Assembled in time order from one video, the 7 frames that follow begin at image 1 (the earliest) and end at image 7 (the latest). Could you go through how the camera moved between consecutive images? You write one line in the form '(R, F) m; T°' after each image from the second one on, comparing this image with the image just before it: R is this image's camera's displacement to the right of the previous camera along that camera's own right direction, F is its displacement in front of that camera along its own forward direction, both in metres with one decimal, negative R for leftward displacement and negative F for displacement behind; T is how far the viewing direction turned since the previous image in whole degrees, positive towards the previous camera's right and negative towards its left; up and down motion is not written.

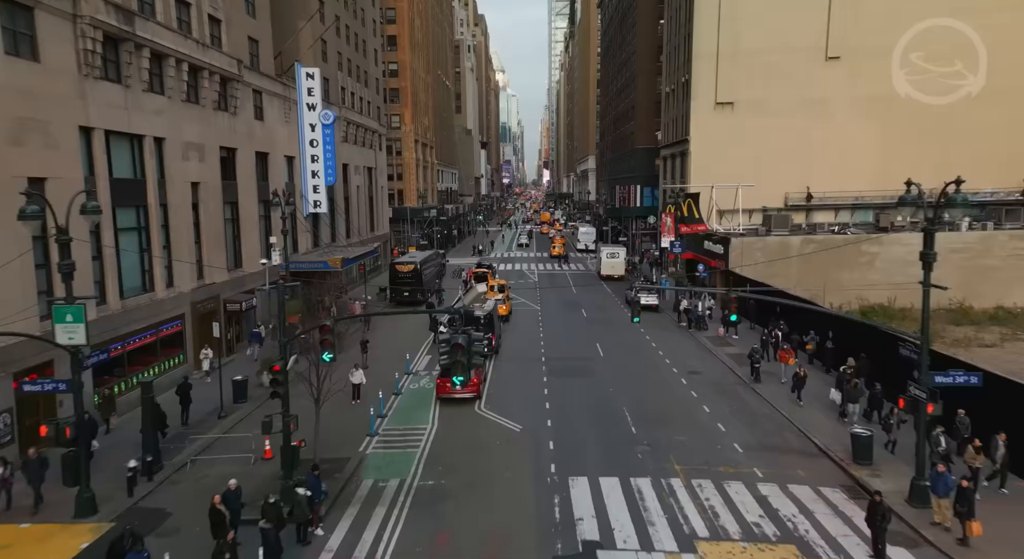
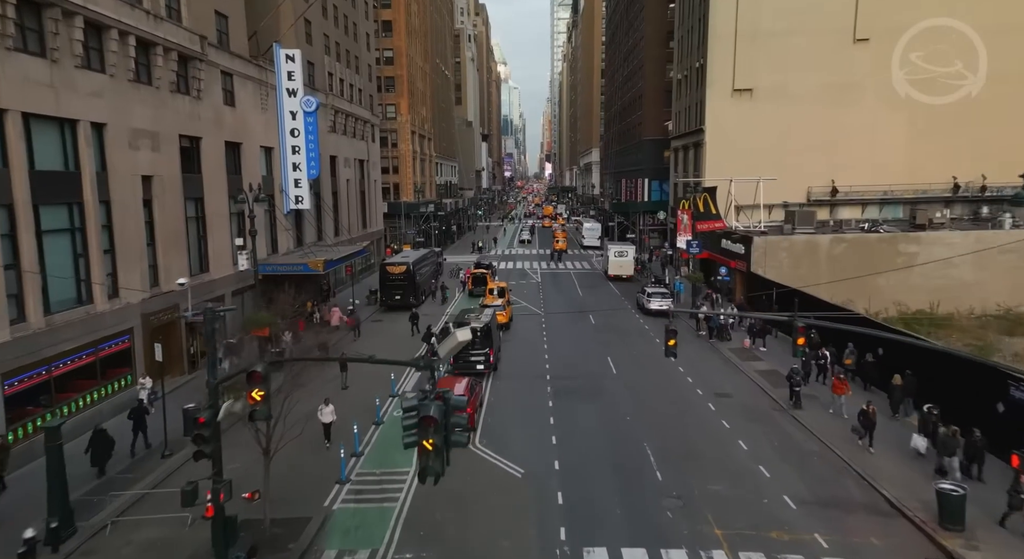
(+0.1, +3.8) m; 0°
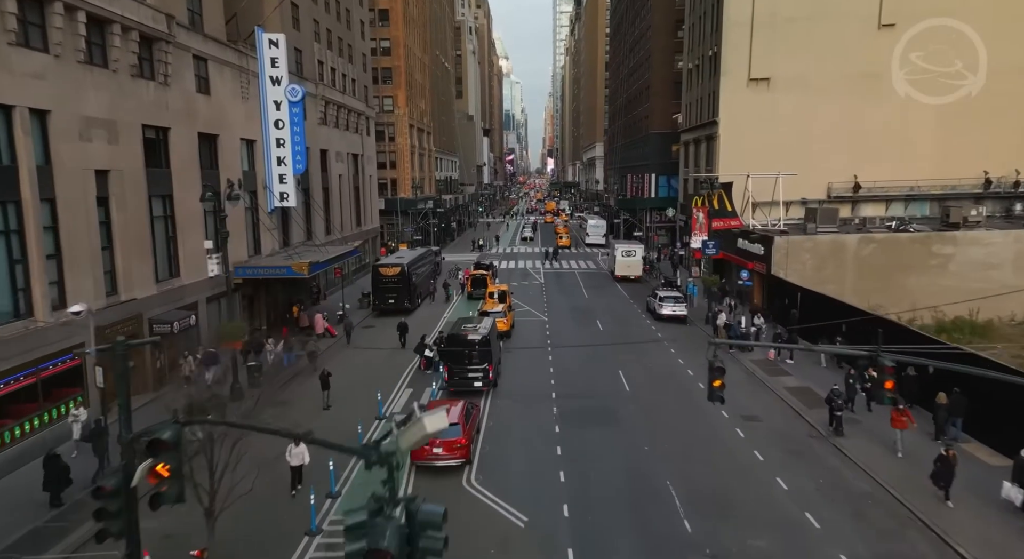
(0.0, +2.8) m; 0°
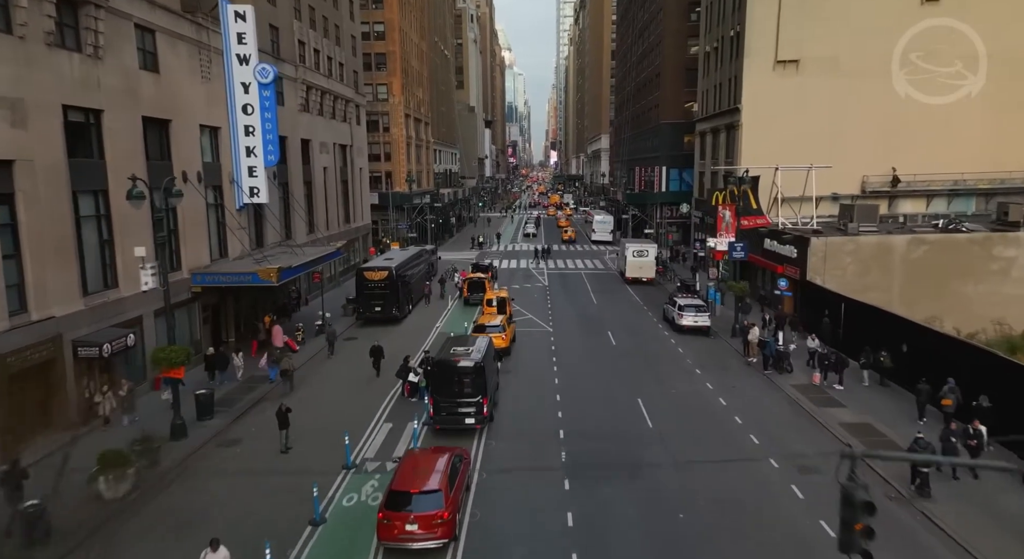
(+0.1, +4.3) m; 0°
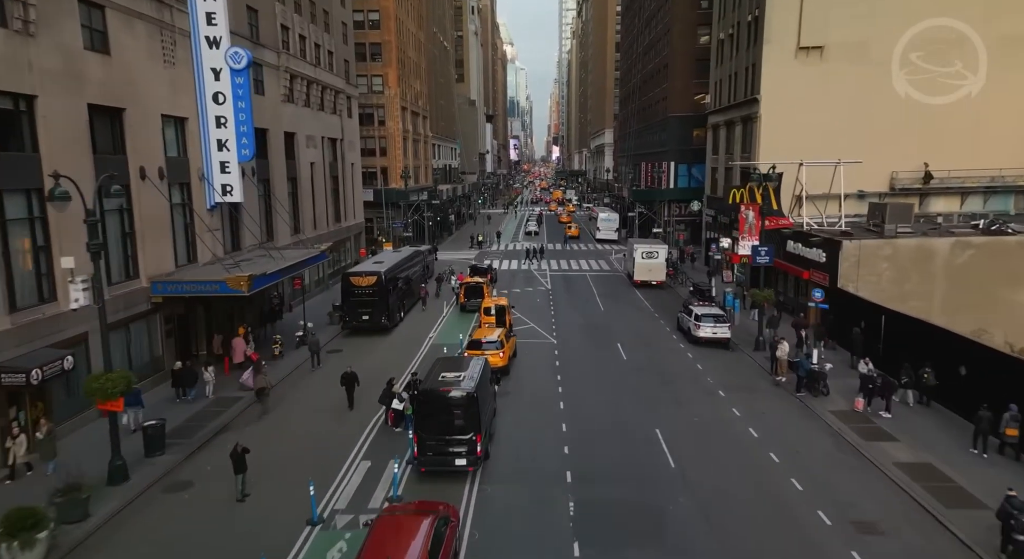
(+0.1, +3.1) m; 0°
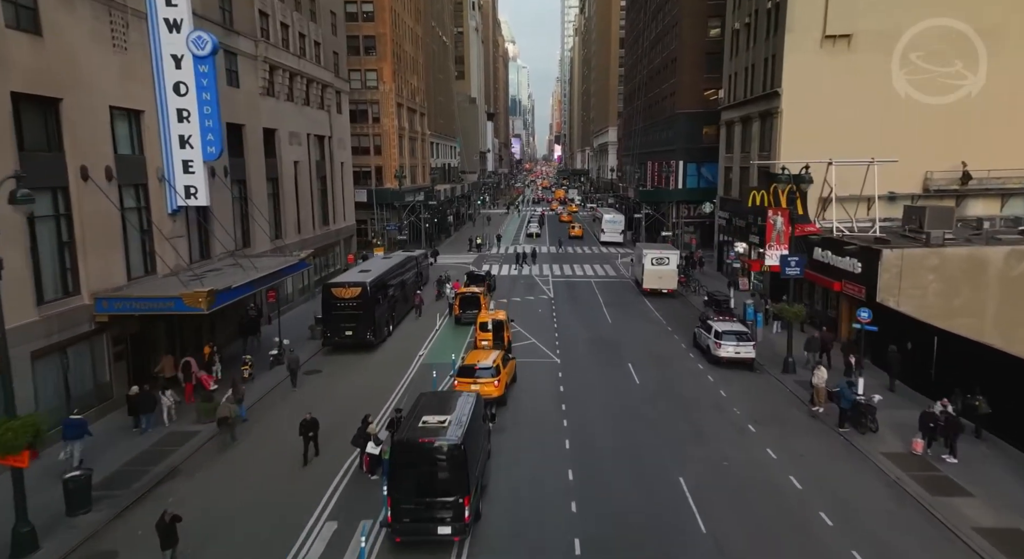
(+0.1, +3.2) m; 0°
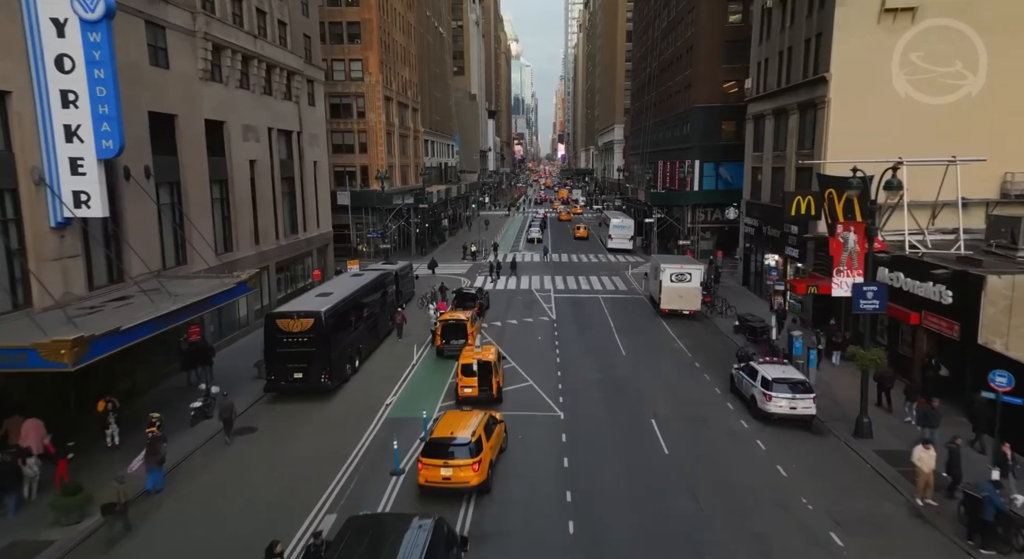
(+0.4, +6.0) m; 0°
